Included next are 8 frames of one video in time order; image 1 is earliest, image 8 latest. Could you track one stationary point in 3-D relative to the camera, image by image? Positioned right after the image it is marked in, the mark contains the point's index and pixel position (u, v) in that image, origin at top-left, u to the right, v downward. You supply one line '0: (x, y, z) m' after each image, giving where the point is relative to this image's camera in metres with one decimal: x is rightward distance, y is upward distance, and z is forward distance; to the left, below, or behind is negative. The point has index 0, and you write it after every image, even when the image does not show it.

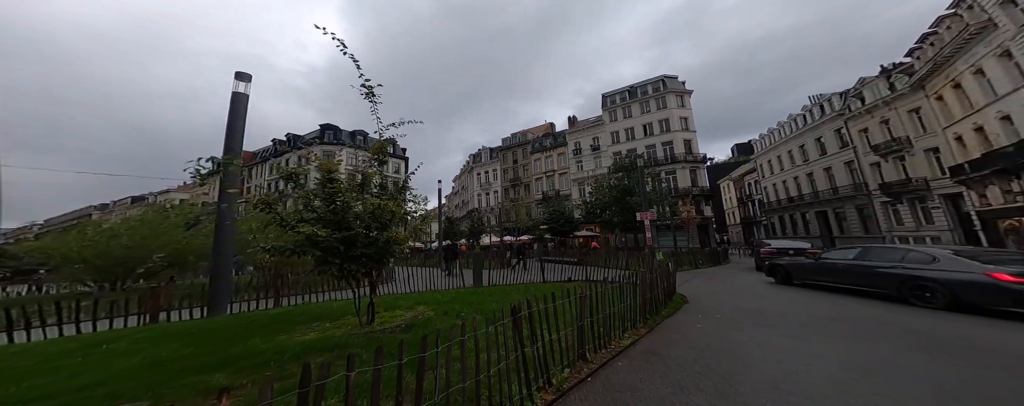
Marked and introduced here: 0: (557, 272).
0: (+2.7, -4.1, +17.4) m
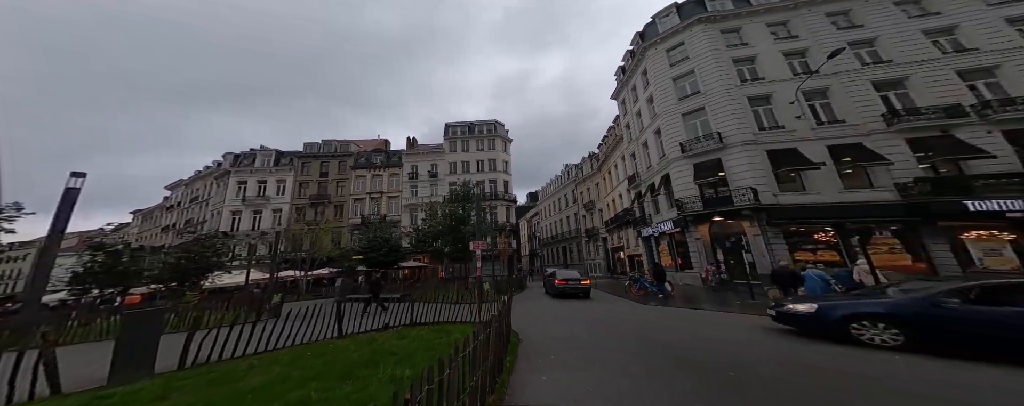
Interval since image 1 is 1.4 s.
0: (-6.9, -5.3, +14.1) m
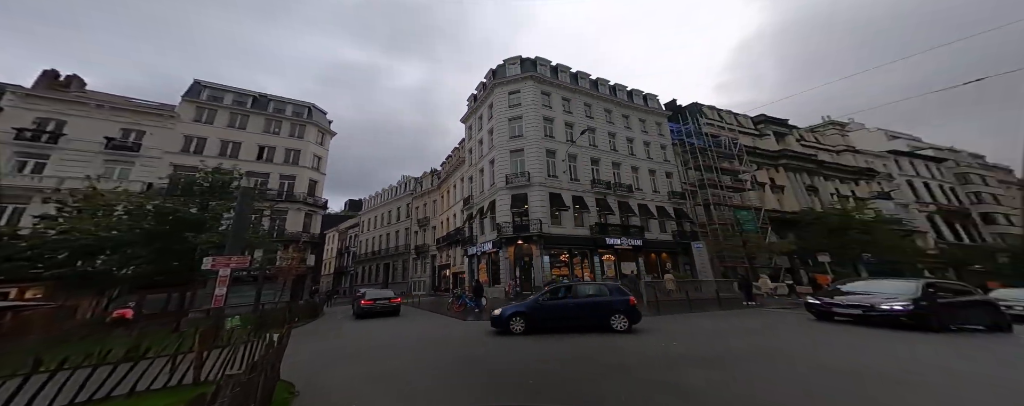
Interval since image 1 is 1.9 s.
0: (-15.1, -4.4, +6.9) m
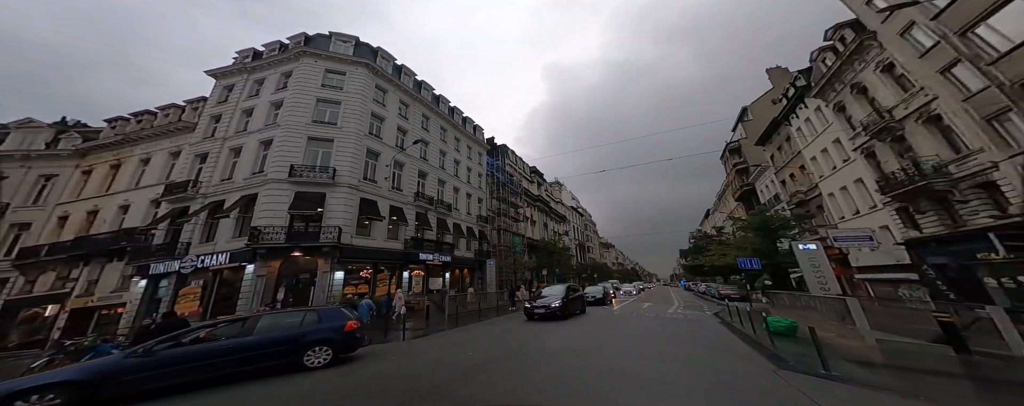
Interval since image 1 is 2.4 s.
0: (-17.4, -2.1, -3.1) m
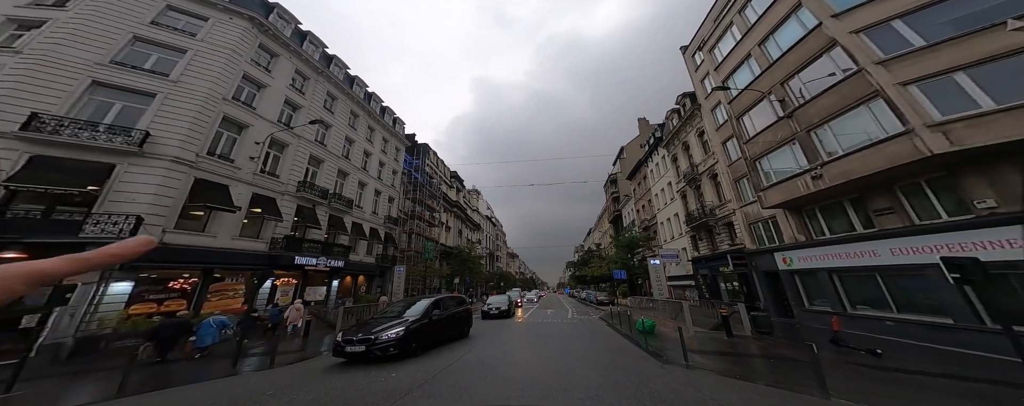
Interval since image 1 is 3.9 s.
0: (-16.5, -0.3, -9.1) m
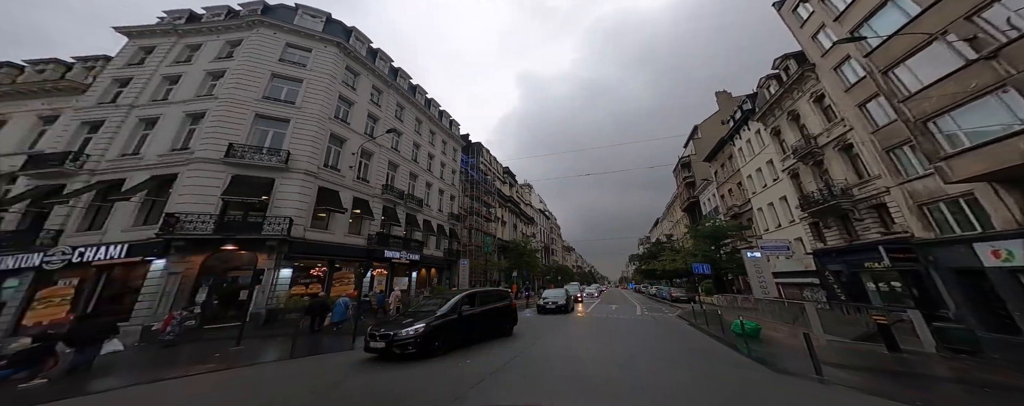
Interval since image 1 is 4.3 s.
0: (-17.1, -1.1, -5.3) m
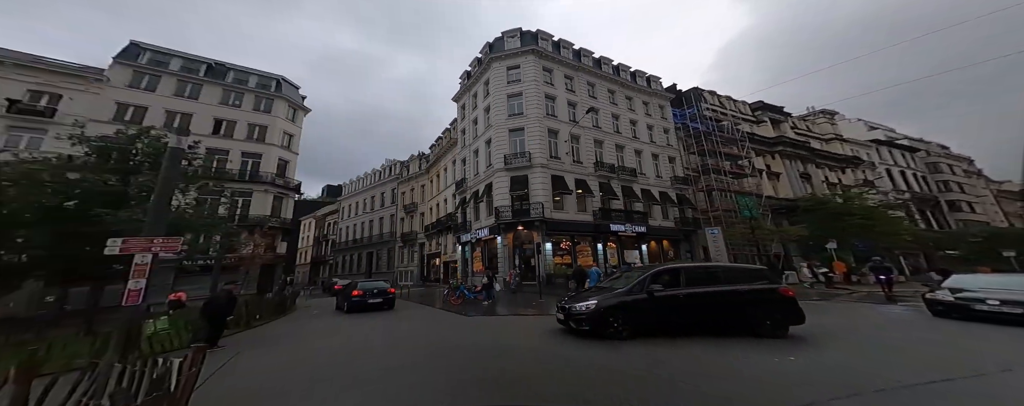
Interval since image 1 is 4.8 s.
0: (-15.2, -4.1, +6.9) m
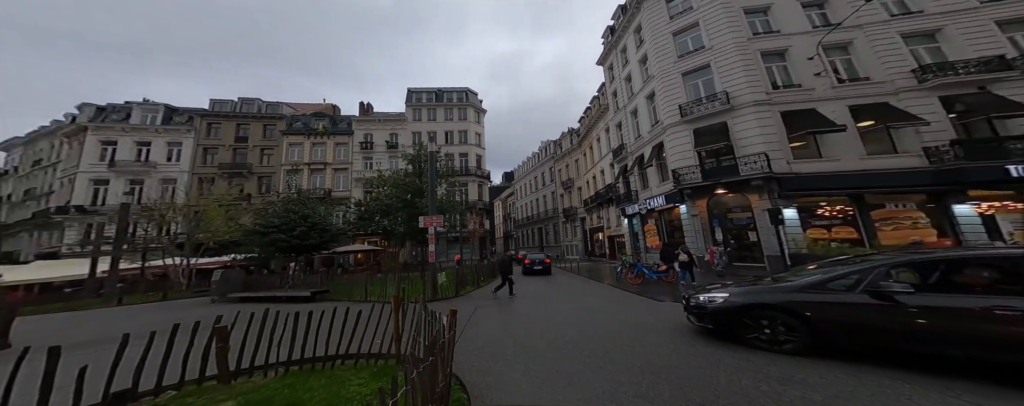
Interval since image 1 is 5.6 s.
0: (-8.7, -4.3, +11.0) m
